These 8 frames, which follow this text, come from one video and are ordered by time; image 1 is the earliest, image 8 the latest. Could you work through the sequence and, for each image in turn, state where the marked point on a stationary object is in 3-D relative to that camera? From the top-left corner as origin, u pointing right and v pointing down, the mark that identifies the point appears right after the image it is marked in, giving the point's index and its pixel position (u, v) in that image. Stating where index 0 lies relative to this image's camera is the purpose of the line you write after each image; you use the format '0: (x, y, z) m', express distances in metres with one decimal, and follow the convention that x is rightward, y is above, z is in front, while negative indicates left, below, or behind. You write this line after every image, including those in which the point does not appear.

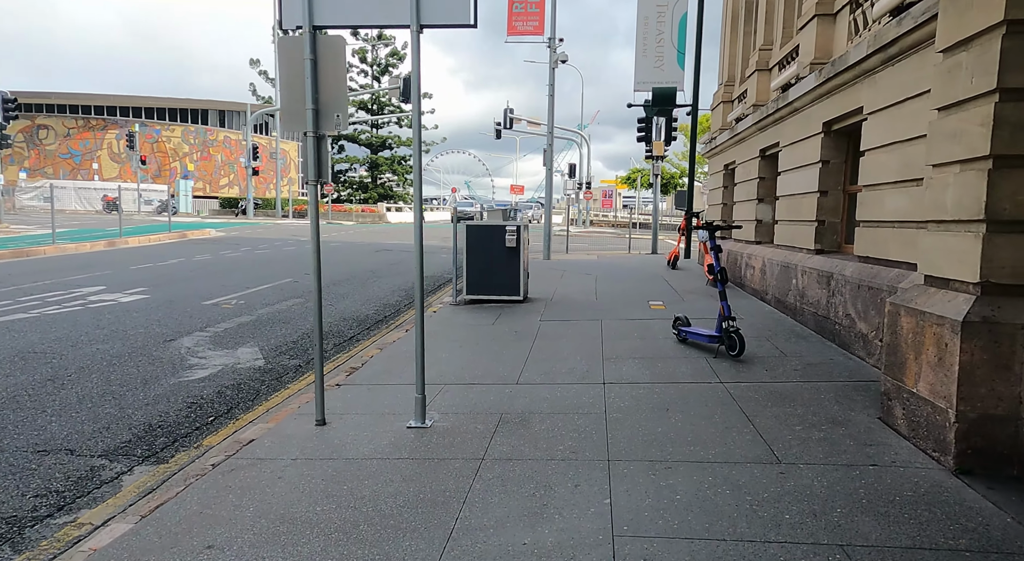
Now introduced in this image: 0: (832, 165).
0: (+3.7, +1.3, +7.2) m
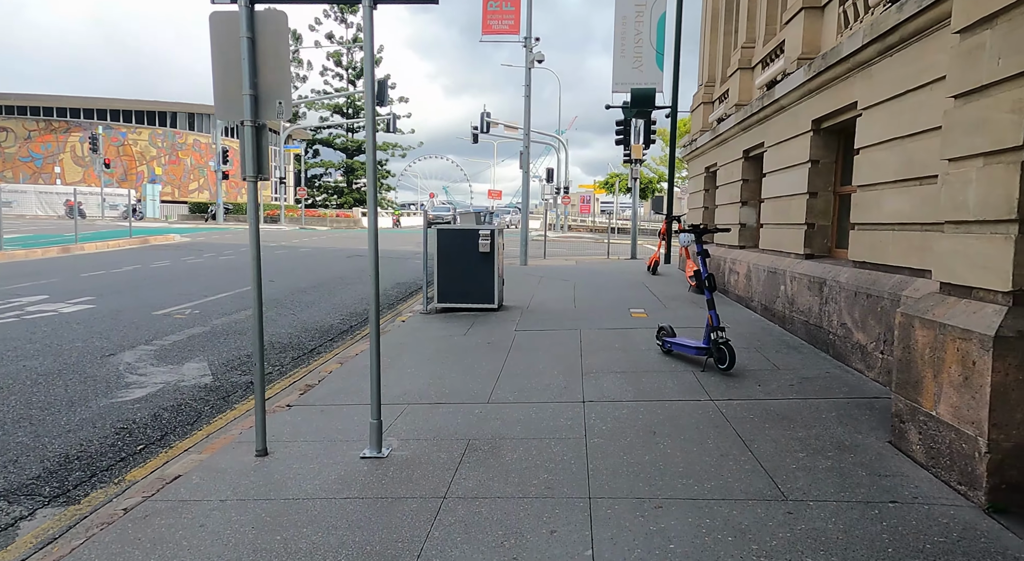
0: (+3.4, +1.3, +6.8) m
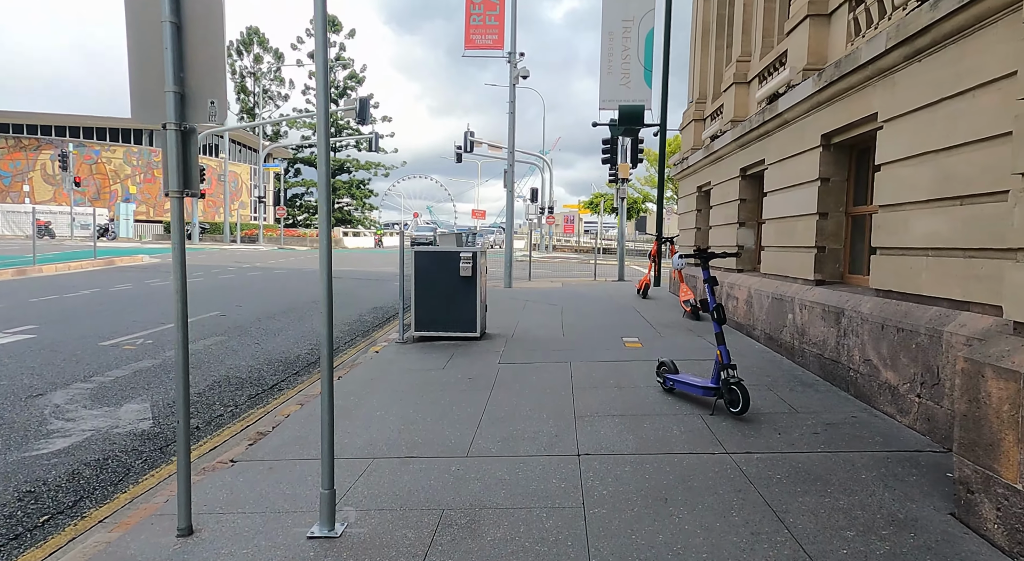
0: (+3.2, +1.0, +6.3) m
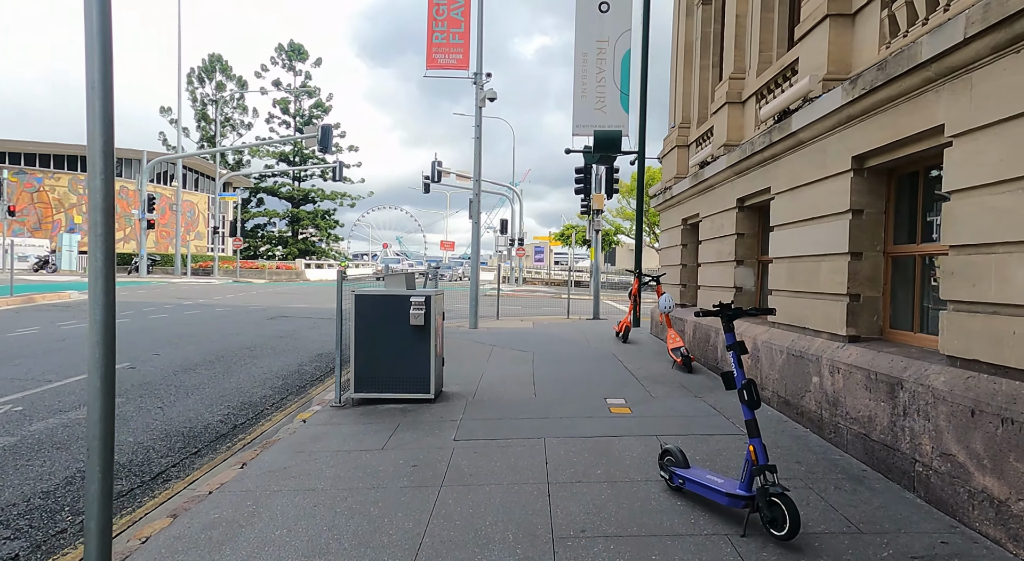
0: (+2.9, +0.5, +5.1) m
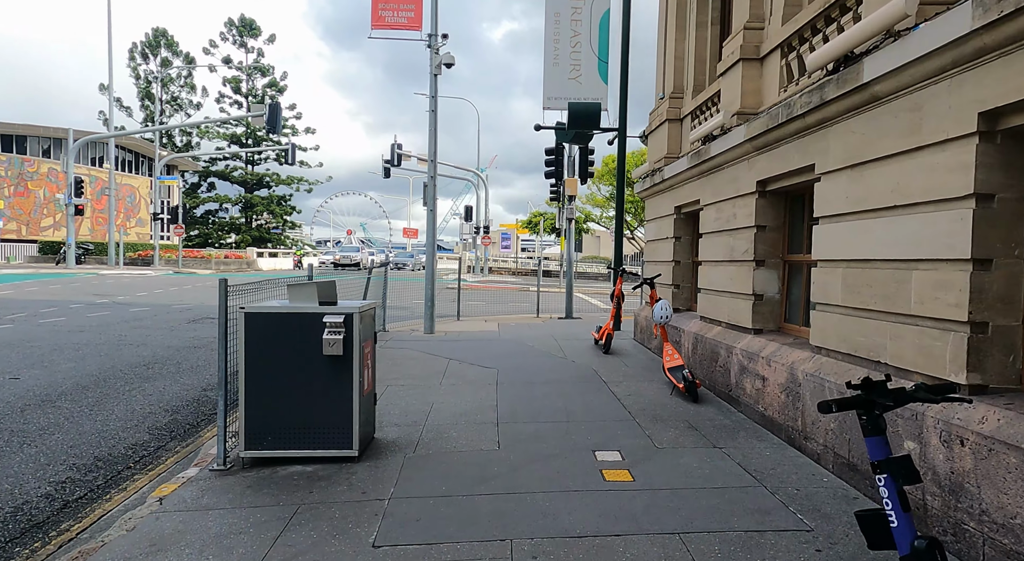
0: (+2.6, +0.4, +3.3) m
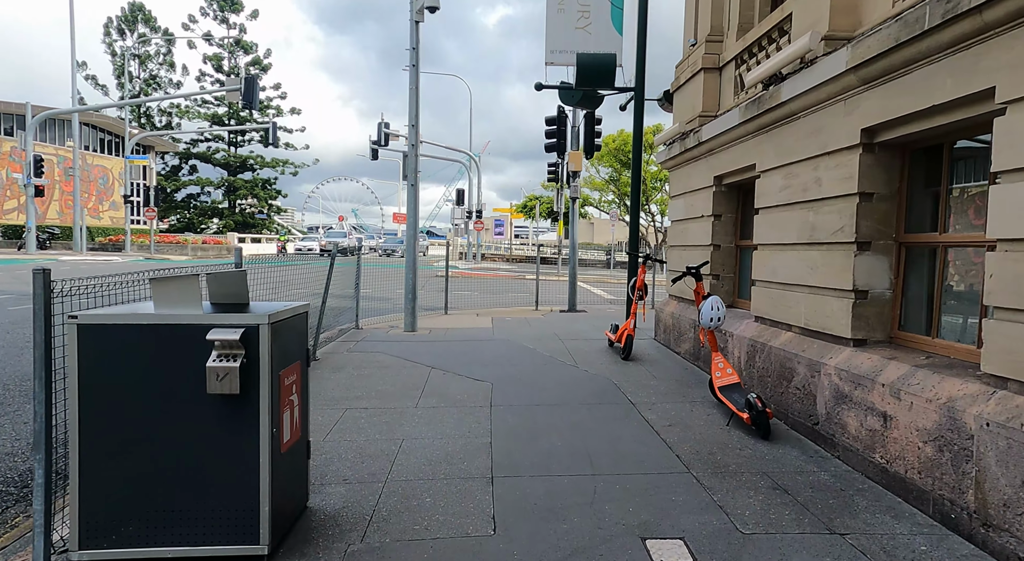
0: (+2.6, +0.4, +1.5) m
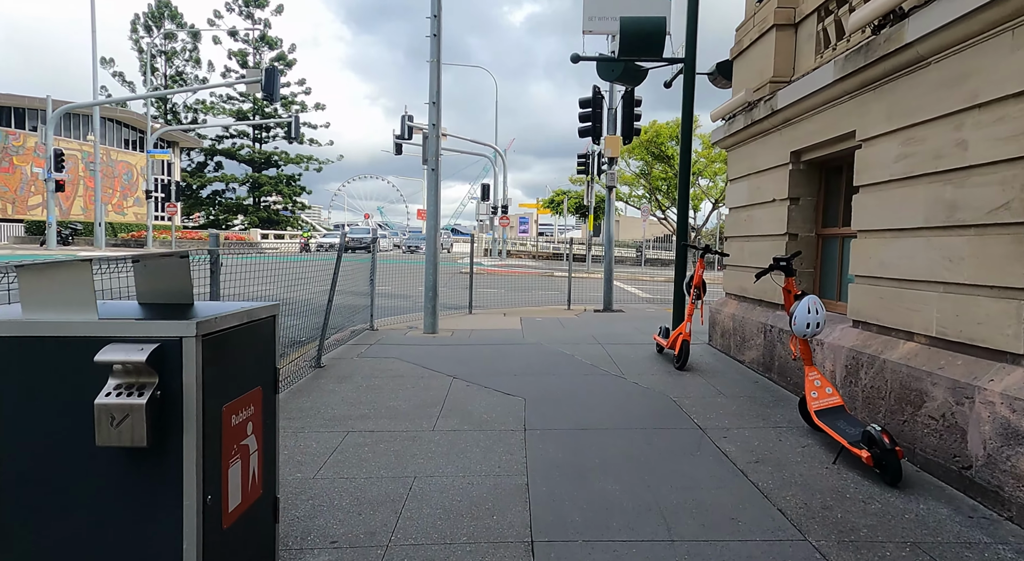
0: (+2.8, +0.4, +0.2) m
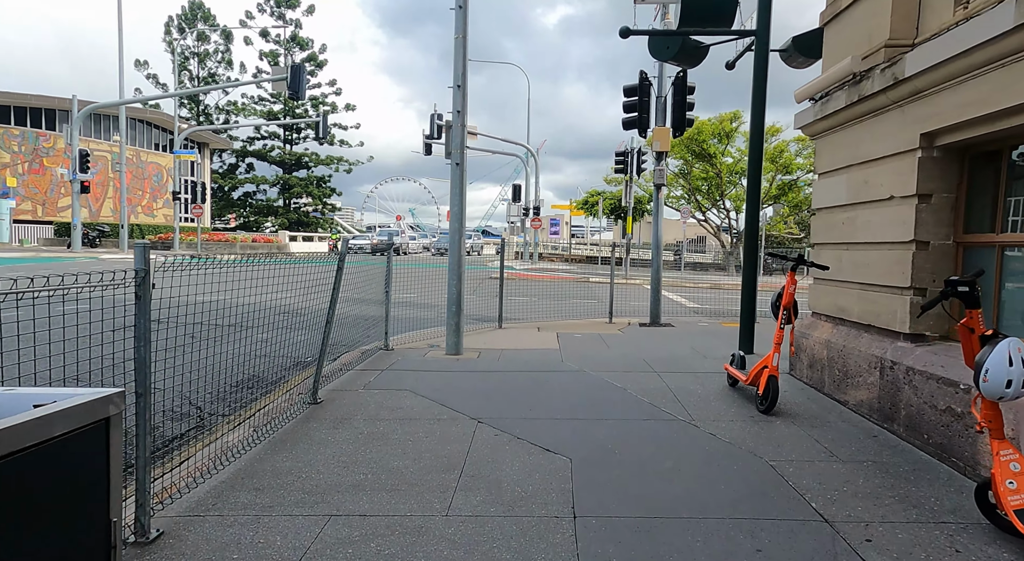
0: (+2.8, +0.3, -1.3) m
